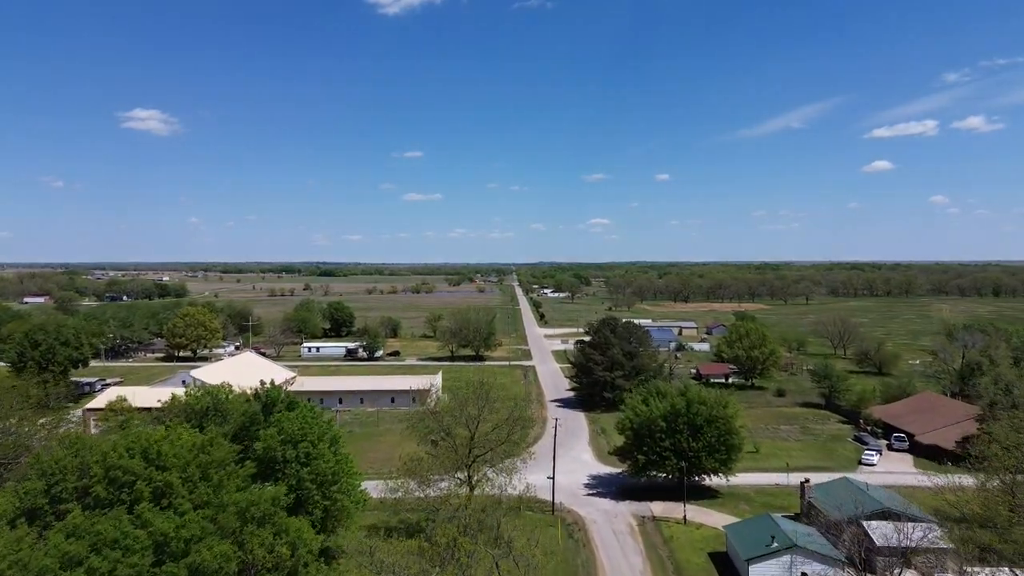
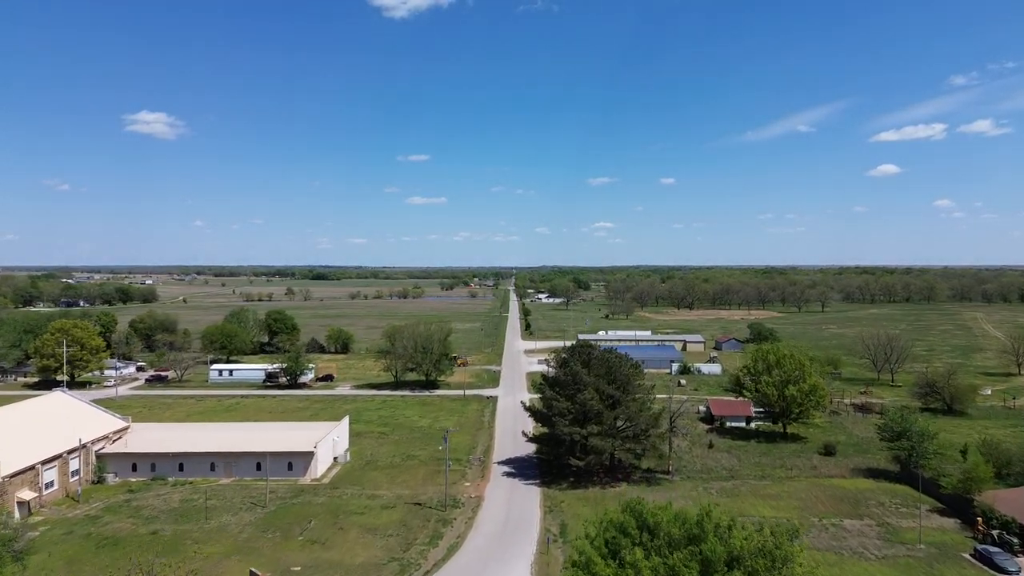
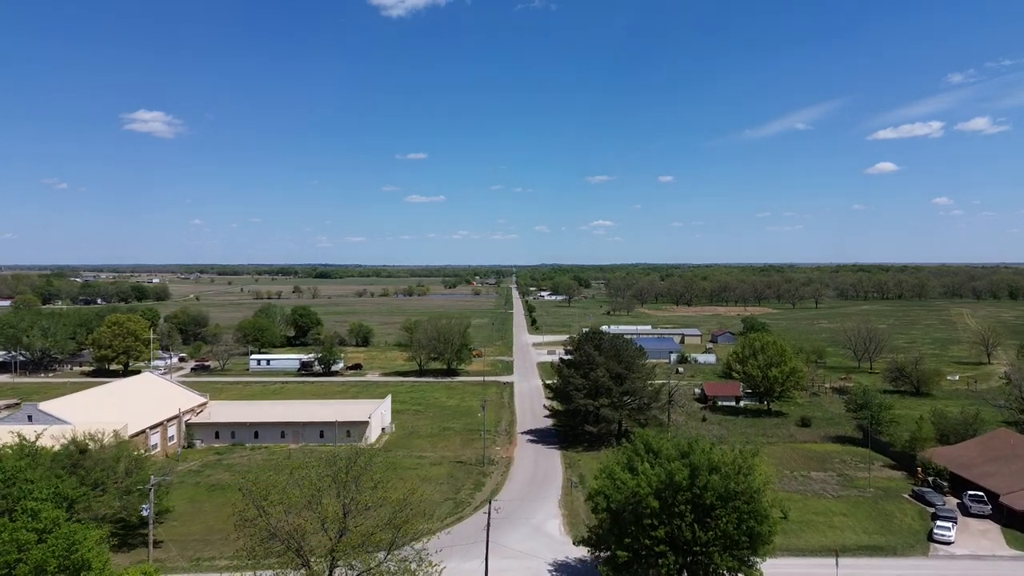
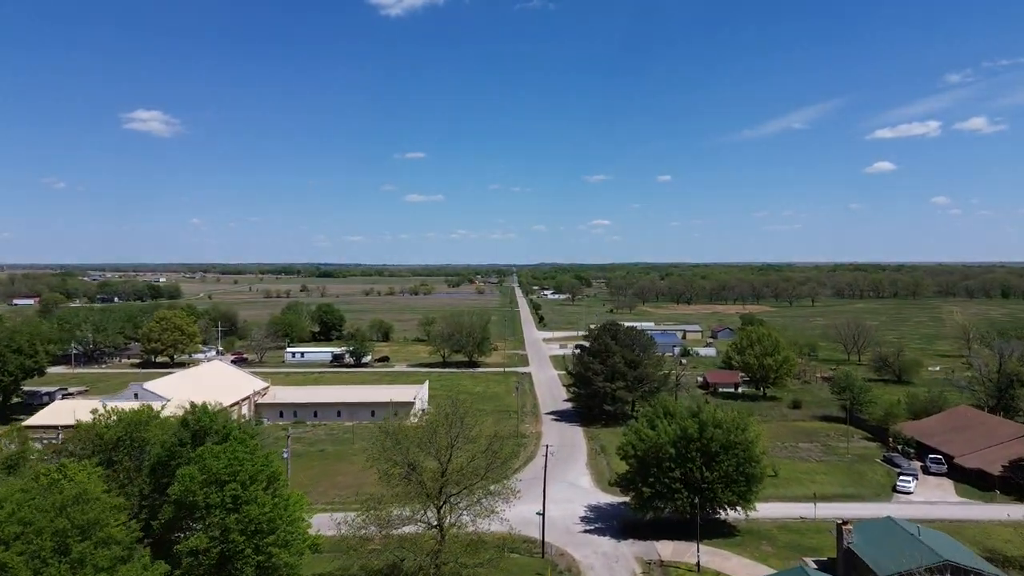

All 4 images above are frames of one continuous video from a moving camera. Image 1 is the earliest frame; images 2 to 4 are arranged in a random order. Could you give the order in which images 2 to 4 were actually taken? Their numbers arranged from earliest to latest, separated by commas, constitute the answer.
4, 3, 2
